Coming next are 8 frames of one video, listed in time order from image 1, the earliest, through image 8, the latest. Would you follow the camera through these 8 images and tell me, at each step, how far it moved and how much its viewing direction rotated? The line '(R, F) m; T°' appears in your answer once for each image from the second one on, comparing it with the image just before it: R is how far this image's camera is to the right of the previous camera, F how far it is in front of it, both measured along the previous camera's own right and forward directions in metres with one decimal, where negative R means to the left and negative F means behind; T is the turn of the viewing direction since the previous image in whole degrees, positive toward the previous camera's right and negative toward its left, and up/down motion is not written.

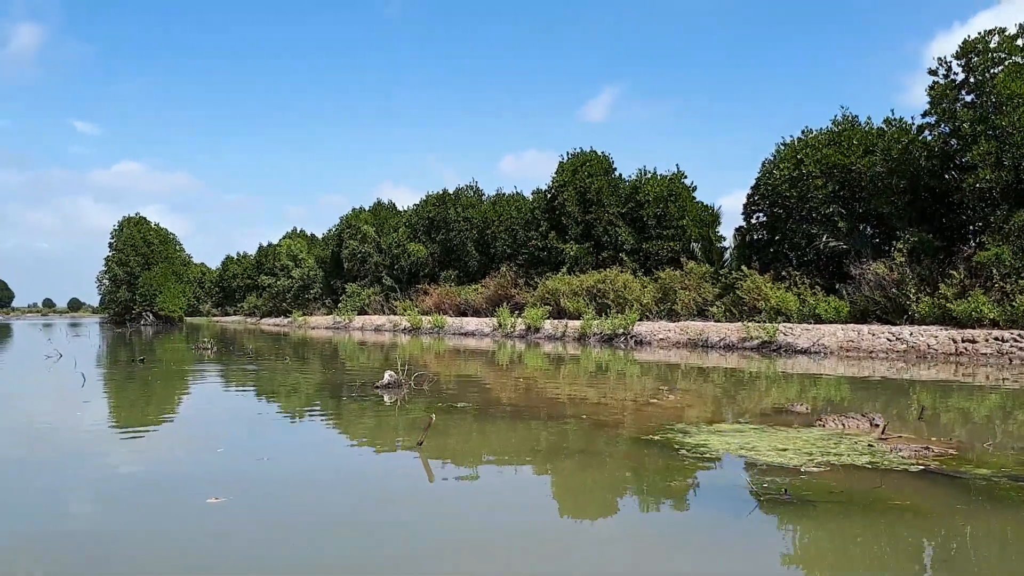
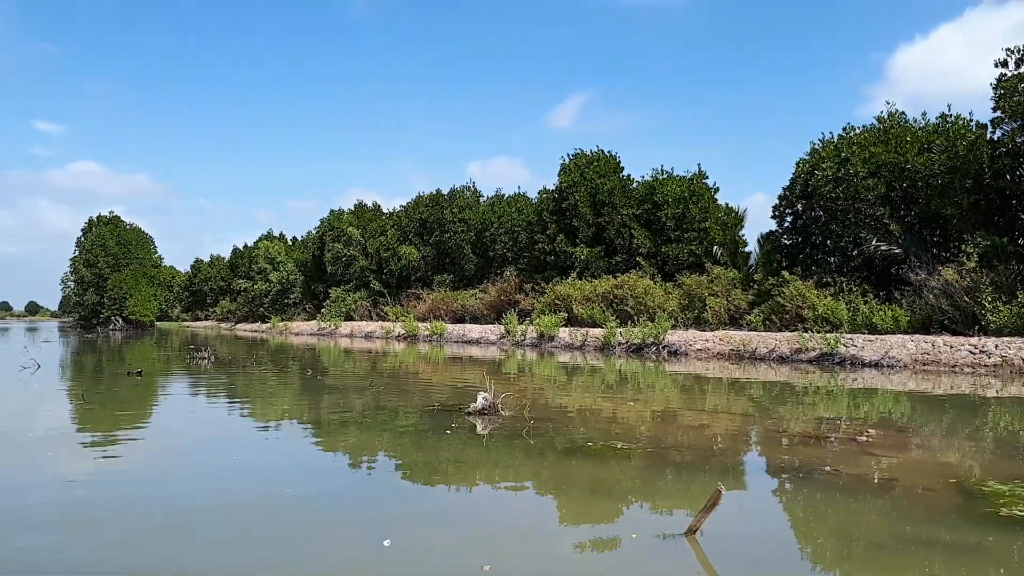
(-1.1, +1.4) m; +2°
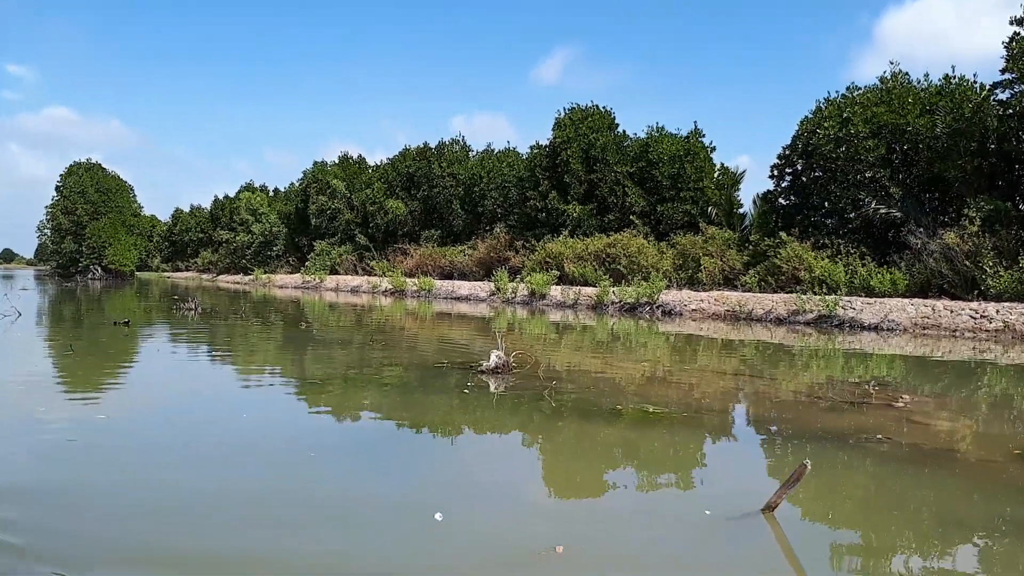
(-0.2, +0.3) m; +1°
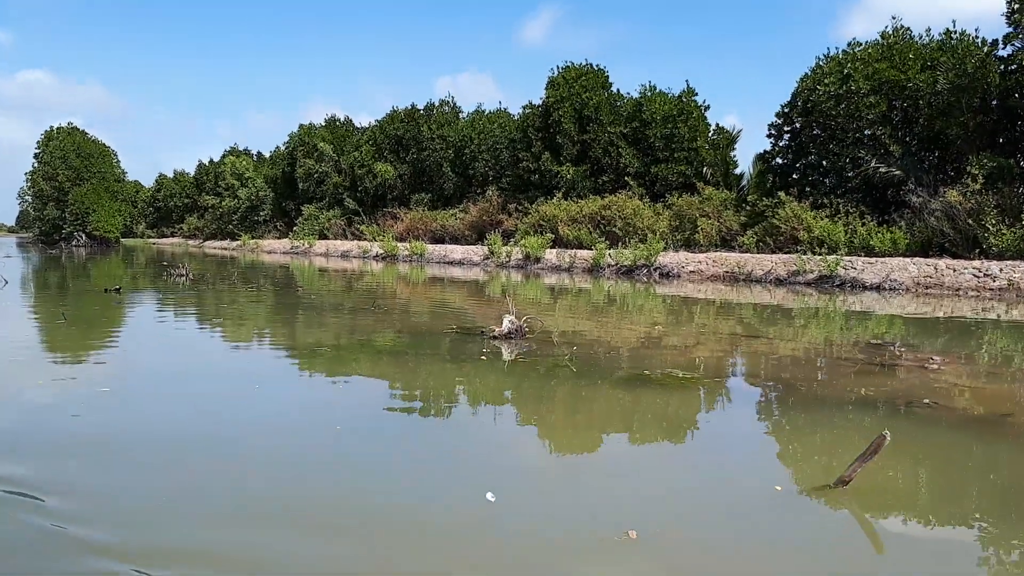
(-0.2, +0.2) m; +1°
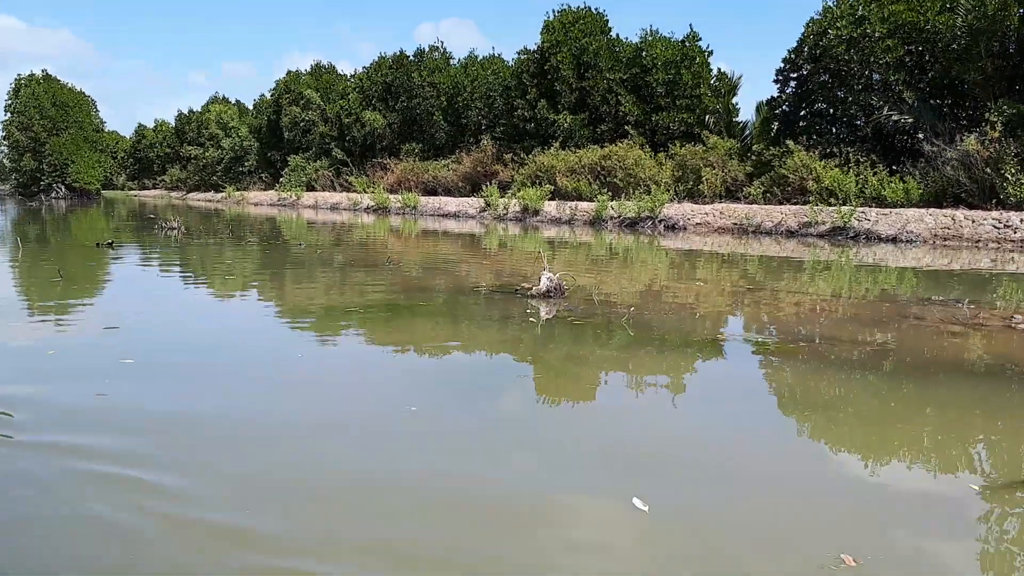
(-0.3, +0.4) m; +1°
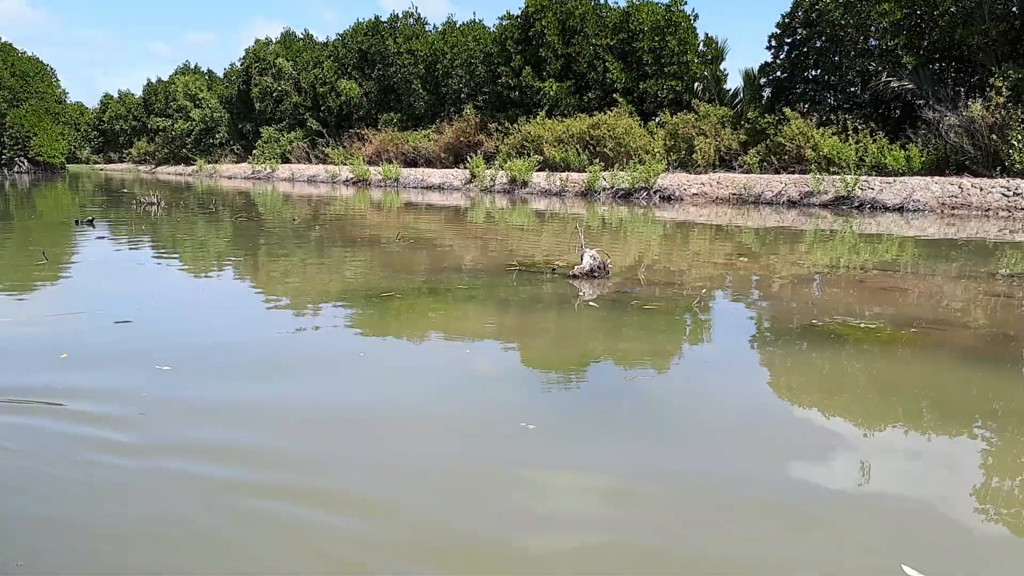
(-0.3, +0.4) m; +2°
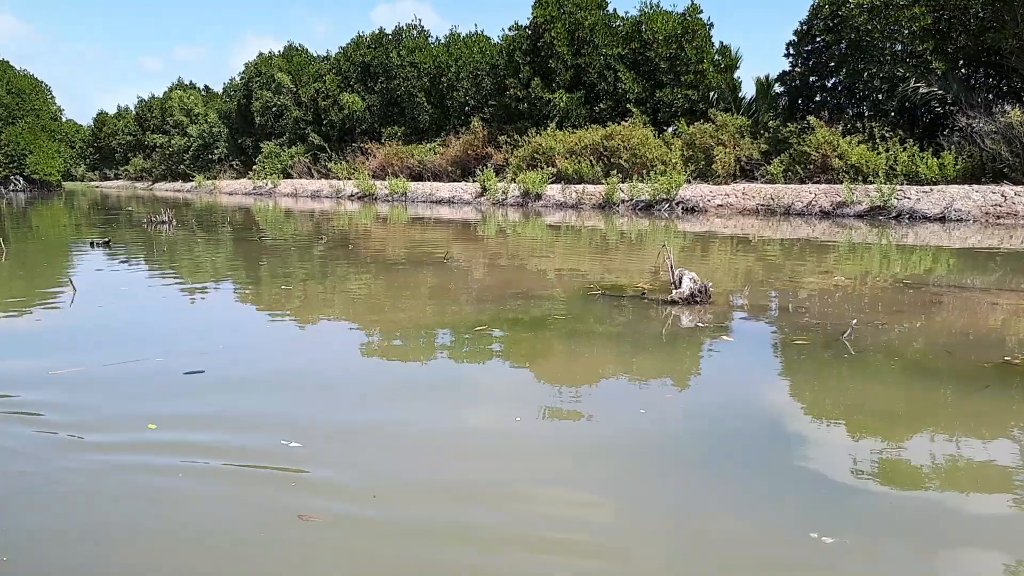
(-0.4, +0.5) m; 0°
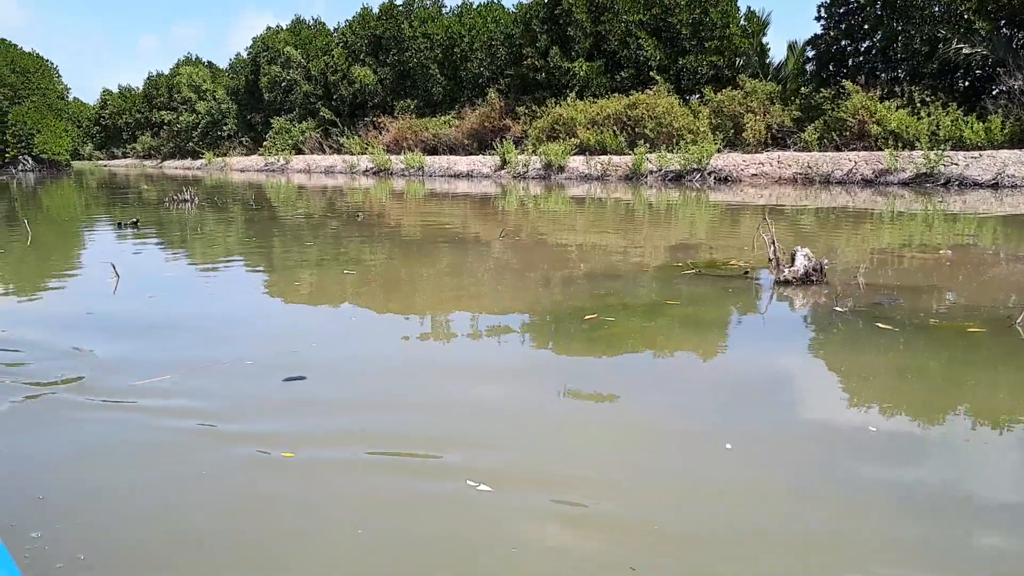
(-0.3, +0.4) m; -1°
